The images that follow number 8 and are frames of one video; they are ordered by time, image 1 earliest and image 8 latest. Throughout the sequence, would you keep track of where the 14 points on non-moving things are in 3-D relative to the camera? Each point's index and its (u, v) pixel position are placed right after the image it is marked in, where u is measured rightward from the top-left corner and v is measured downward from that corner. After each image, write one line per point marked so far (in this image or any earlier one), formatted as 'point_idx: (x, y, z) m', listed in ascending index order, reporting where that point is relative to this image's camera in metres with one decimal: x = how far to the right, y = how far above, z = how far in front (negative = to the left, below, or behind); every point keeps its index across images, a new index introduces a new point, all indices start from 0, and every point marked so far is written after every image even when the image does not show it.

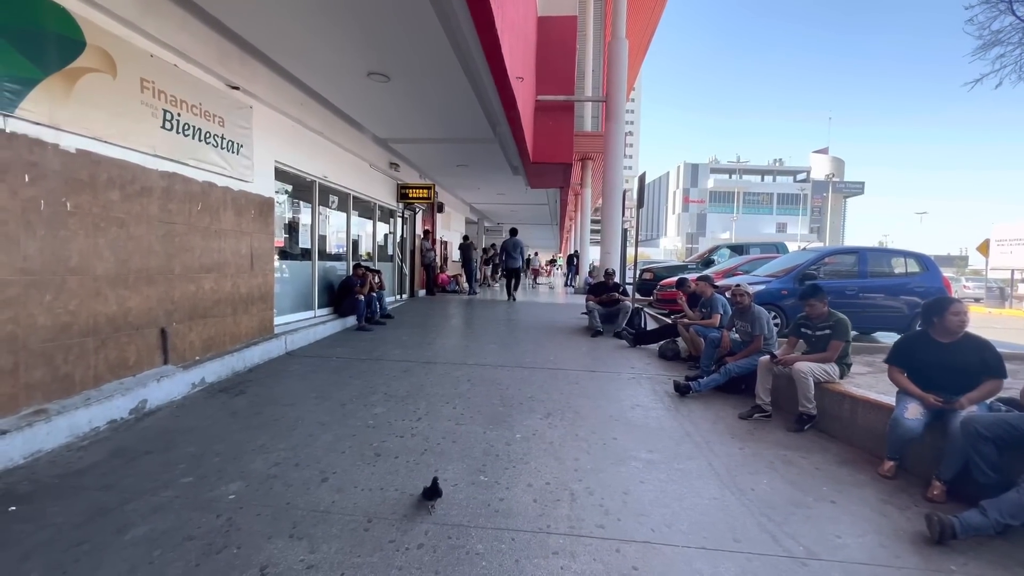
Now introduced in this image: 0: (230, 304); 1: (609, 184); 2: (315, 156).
0: (-3.1, -0.2, +5.1) m
1: (+1.7, +1.8, +7.9) m
2: (-2.9, +2.0, +6.9) m
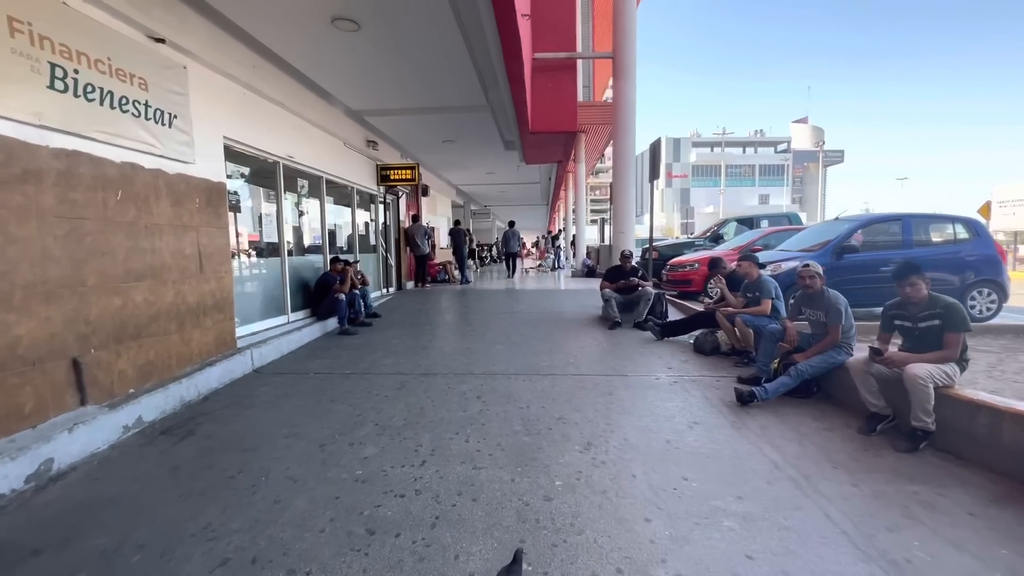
0: (-2.9, -0.3, +4.1) m
1: (+1.6, +2.1, +6.9) m
2: (-2.9, +1.9, +5.8) m
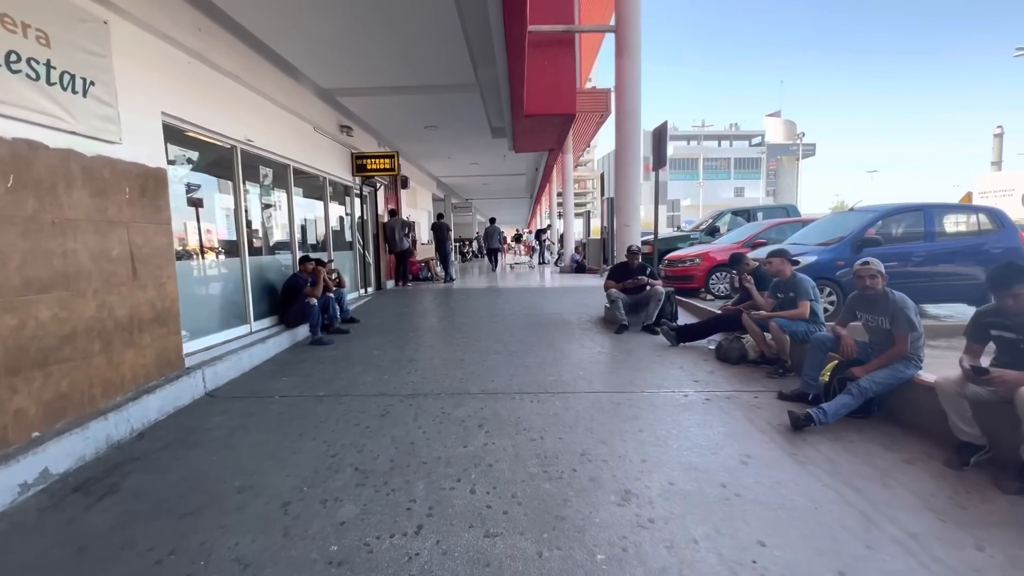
0: (-2.9, -0.3, +3.2) m
1: (+1.5, +2.1, +6.3) m
2: (-3.0, +1.9, +4.9) m
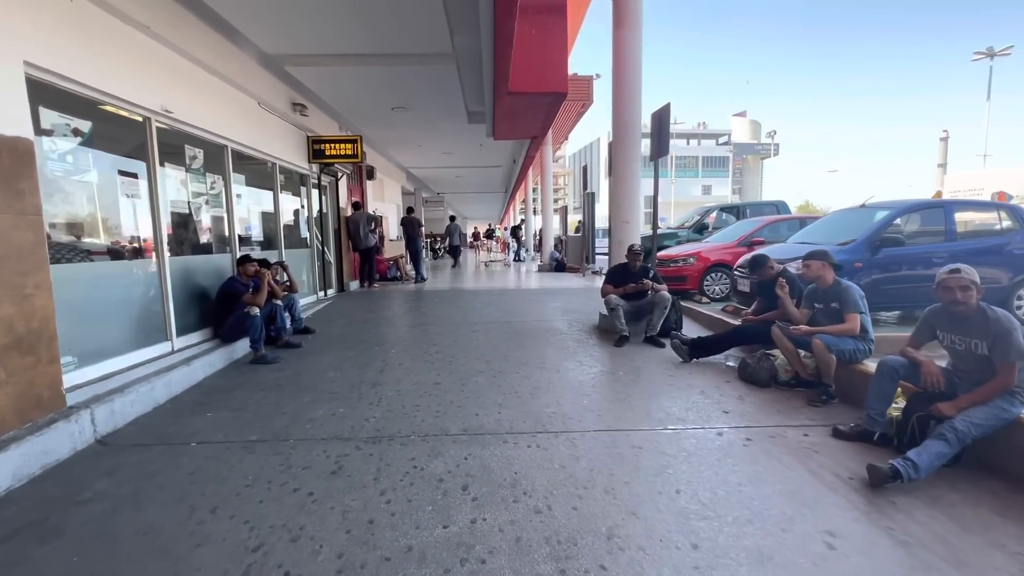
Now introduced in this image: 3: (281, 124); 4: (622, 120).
0: (-2.9, -0.4, +2.2) m
1: (+1.3, +2.0, +5.5) m
2: (-3.1, +1.8, +3.9) m
3: (-3.2, +2.3, +6.5) m
4: (+1.3, +2.0, +5.5) m
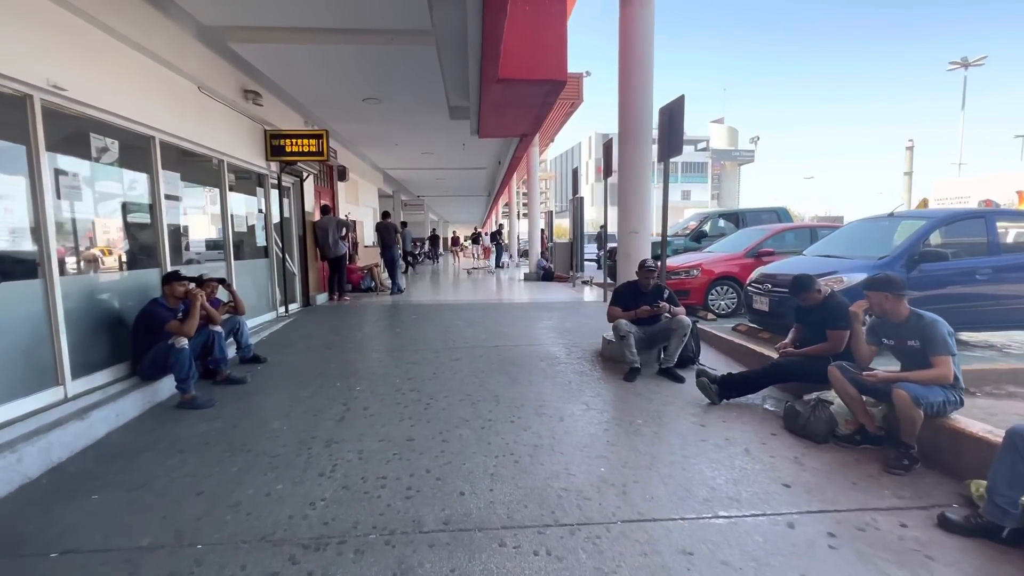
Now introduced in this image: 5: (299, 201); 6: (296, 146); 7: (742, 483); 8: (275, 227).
0: (-2.8, -0.6, +1.3) m
1: (+1.2, +1.8, +4.7) m
2: (-3.1, +1.6, +2.9) m
3: (-3.3, +2.0, +5.5) m
4: (+1.2, +1.8, +4.7) m
5: (-3.5, +1.4, +7.8) m
6: (-3.0, +2.0, +6.5) m
7: (+1.3, -1.1, +2.7) m
8: (-3.6, +0.9, +7.1) m
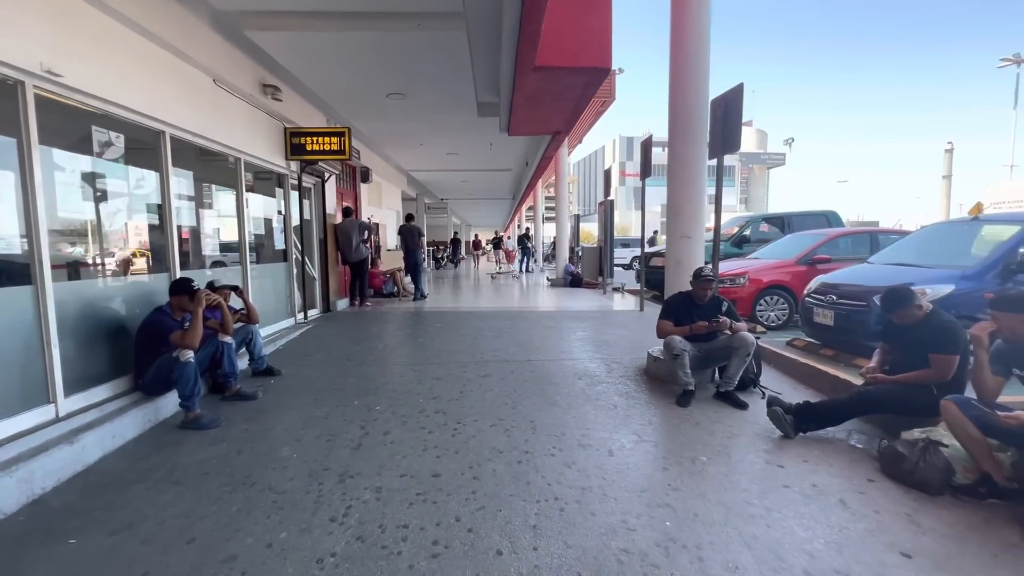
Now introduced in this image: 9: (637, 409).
0: (-2.7, -0.6, +0.9) m
1: (+1.6, +1.7, +4.2) m
2: (-2.9, +1.6, +2.6) m
3: (-3.0, +2.0, +5.2) m
4: (+1.5, +1.7, +4.2) m
5: (-3.1, +1.4, +7.5) m
6: (-2.6, +1.9, +6.2) m
7: (+1.5, -1.2, +2.1) m
8: (-3.1, +0.8, +6.8) m
9: (+1.0, -0.9, +3.7) m
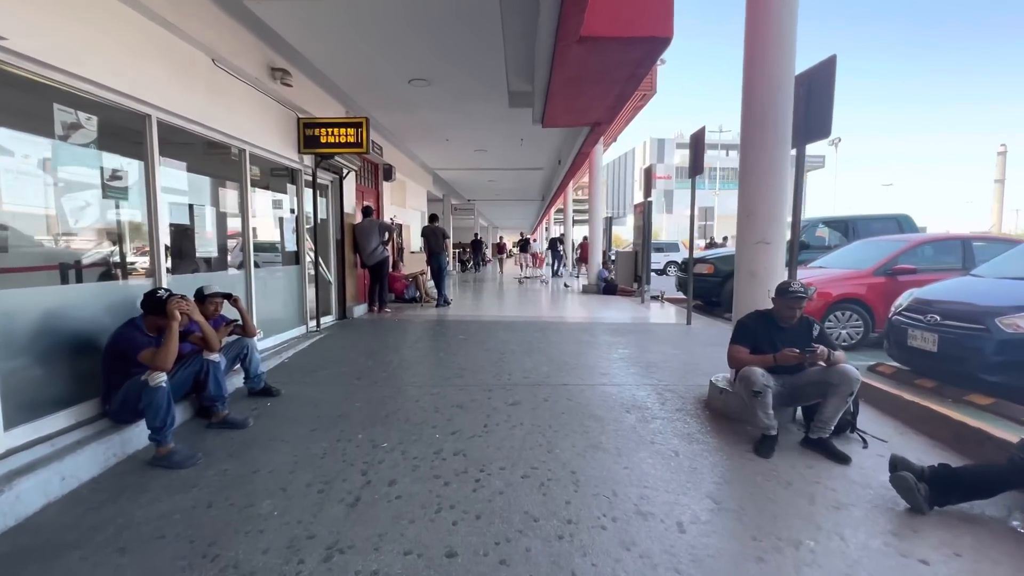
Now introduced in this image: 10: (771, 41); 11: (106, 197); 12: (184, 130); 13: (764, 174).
0: (-2.6, -0.7, +0.4) m
1: (+1.9, +1.6, +3.5) m
2: (-2.6, +1.5, +2.1) m
3: (-2.6, +1.9, +4.7) m
4: (+1.8, +1.5, +3.5) m
5: (-2.6, +1.3, +7.0) m
6: (-2.2, +1.8, +5.6) m
7: (+1.6, -1.3, +1.4) m
8: (-2.7, +0.8, +6.2) m
9: (+1.2, -1.1, +2.9) m
10: (+1.9, +1.8, +3.5) m
11: (-2.8, +0.6, +3.3) m
12: (-2.7, +1.3, +3.9) m
13: (+1.9, +0.9, +3.5) m
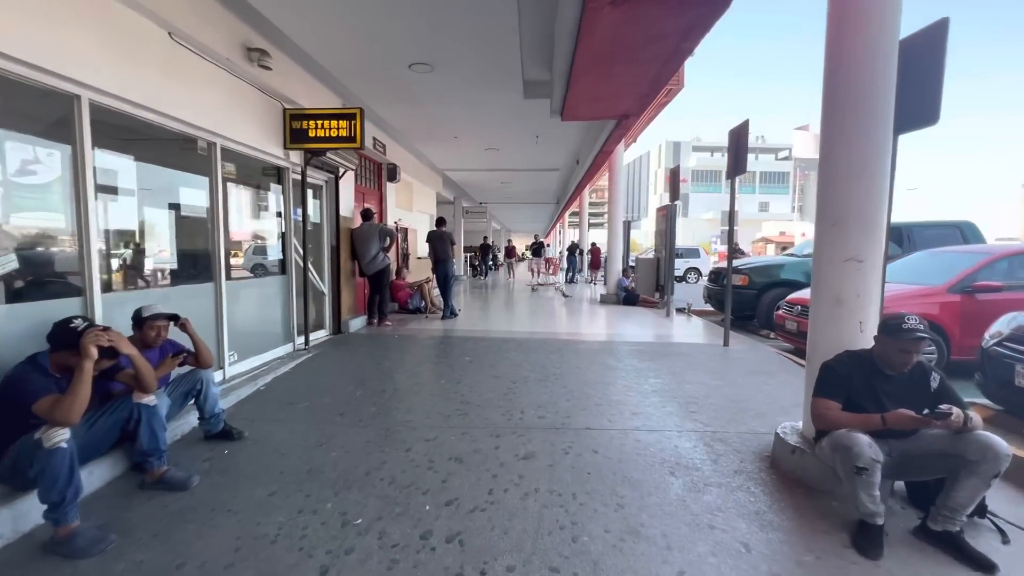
0: (-2.6, -0.8, -0.3) m
1: (+2.0, +1.4, +2.7) m
2: (-2.6, +1.4, +1.4) m
3: (-2.5, +1.8, +4.0) m
4: (+1.9, +1.4, +2.7) m
5: (-2.4, +1.1, +6.3) m
6: (-2.0, +1.7, +5.0) m
7: (+1.6, -1.5, +0.6) m
8: (-2.5, +0.6, +5.6) m
9: (+1.3, -1.2, +2.1) m
10: (+2.0, +1.6, +2.7) m
11: (-2.7, +0.5, +2.6) m
12: (-2.6, +1.2, +3.2) m
13: (+2.0, +0.7, +2.7) m
